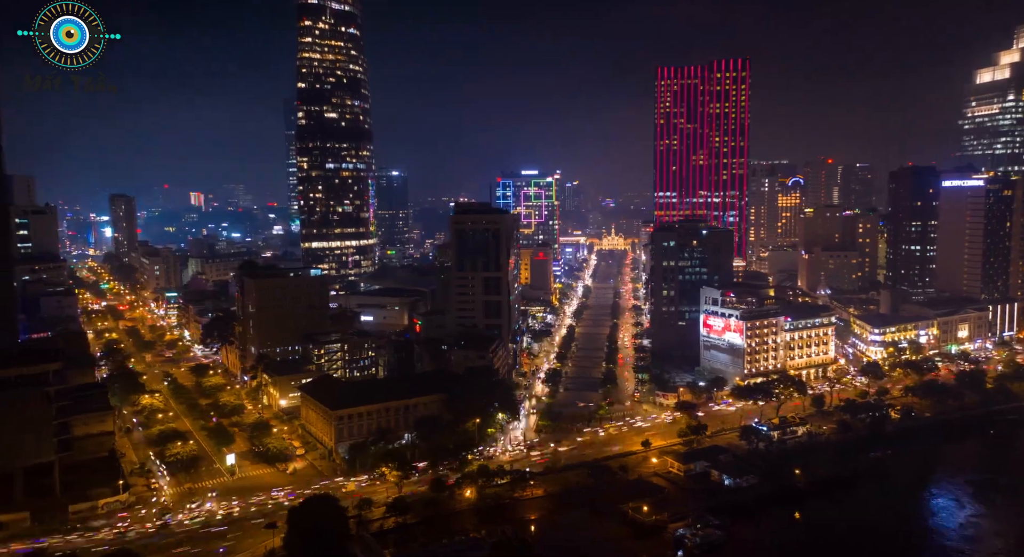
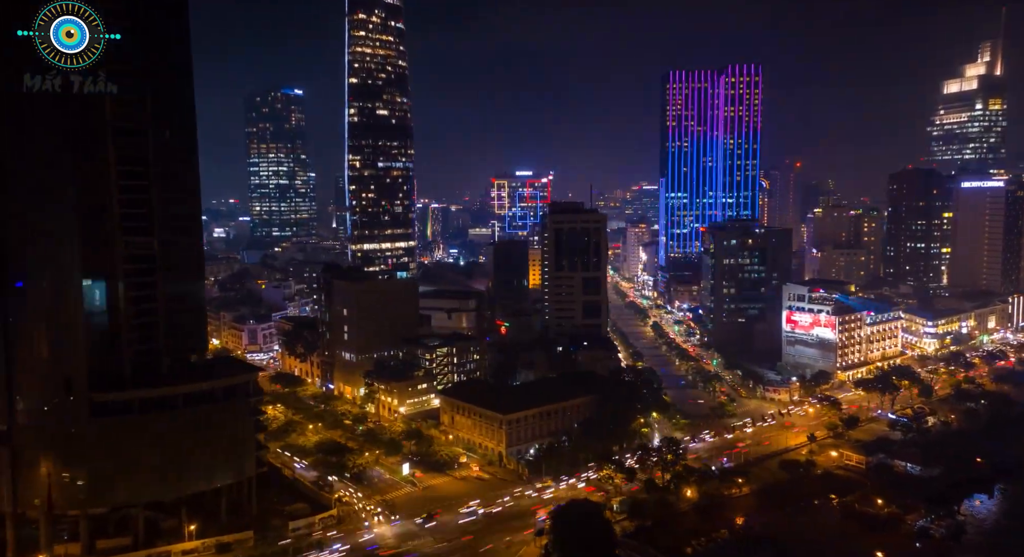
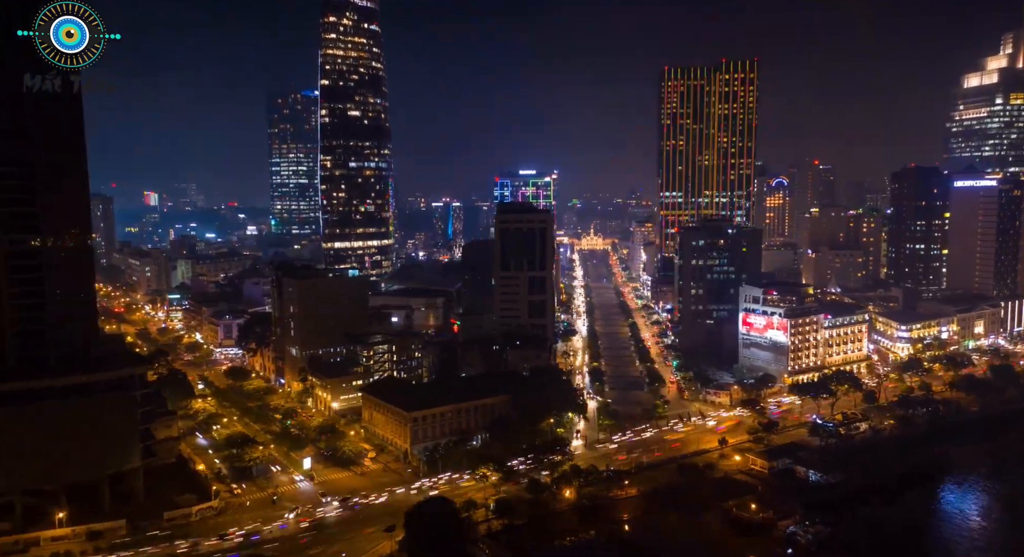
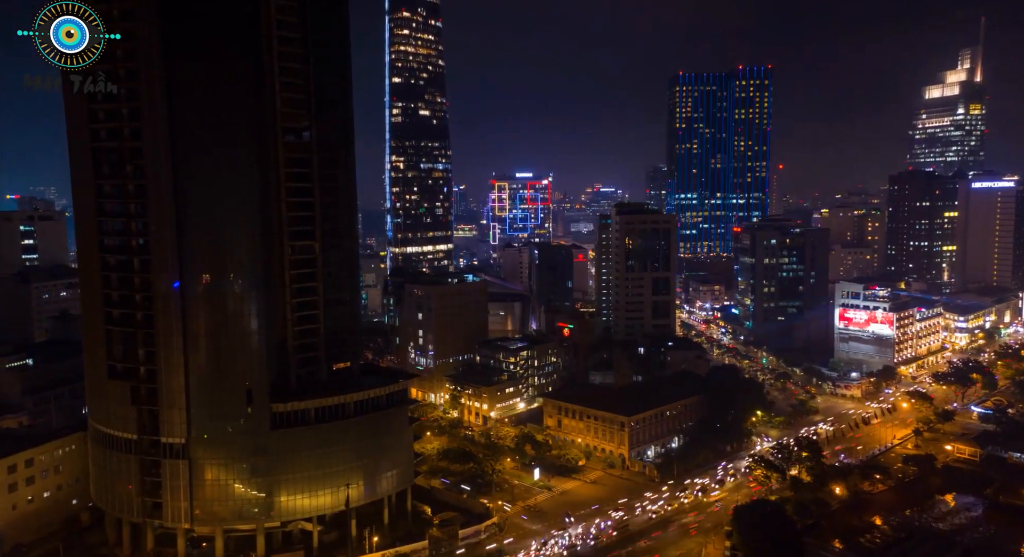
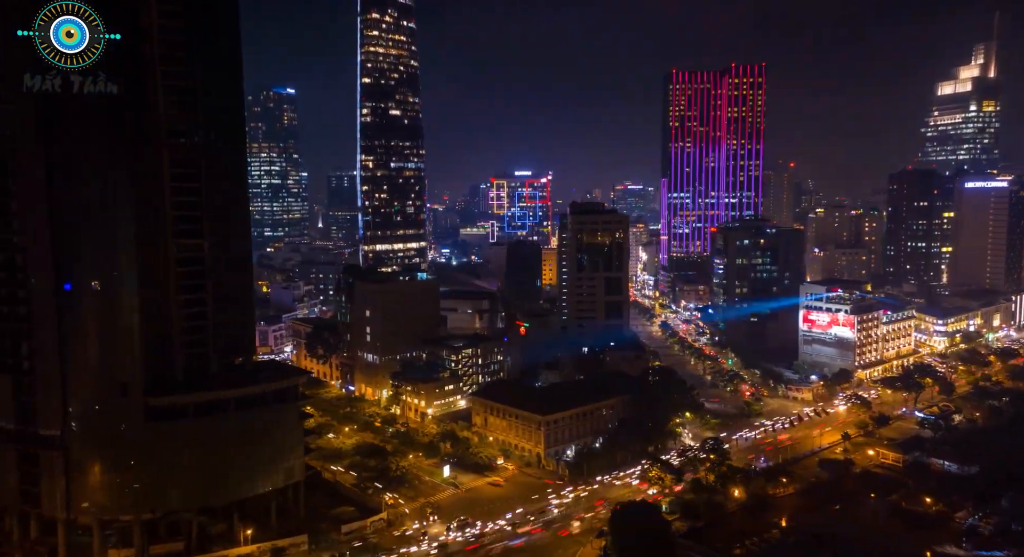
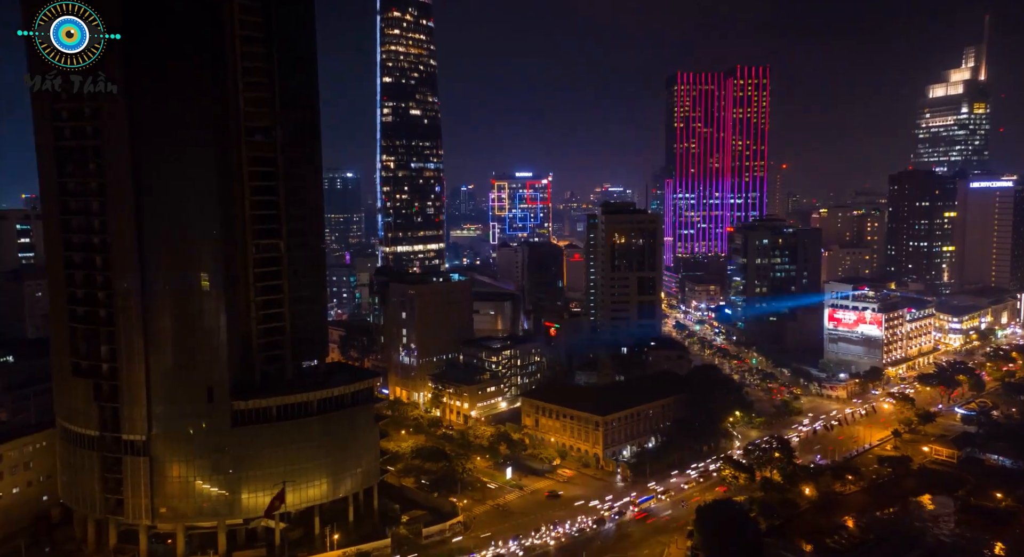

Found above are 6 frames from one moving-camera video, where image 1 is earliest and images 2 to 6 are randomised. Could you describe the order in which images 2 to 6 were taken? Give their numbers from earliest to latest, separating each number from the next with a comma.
3, 2, 5, 6, 4
